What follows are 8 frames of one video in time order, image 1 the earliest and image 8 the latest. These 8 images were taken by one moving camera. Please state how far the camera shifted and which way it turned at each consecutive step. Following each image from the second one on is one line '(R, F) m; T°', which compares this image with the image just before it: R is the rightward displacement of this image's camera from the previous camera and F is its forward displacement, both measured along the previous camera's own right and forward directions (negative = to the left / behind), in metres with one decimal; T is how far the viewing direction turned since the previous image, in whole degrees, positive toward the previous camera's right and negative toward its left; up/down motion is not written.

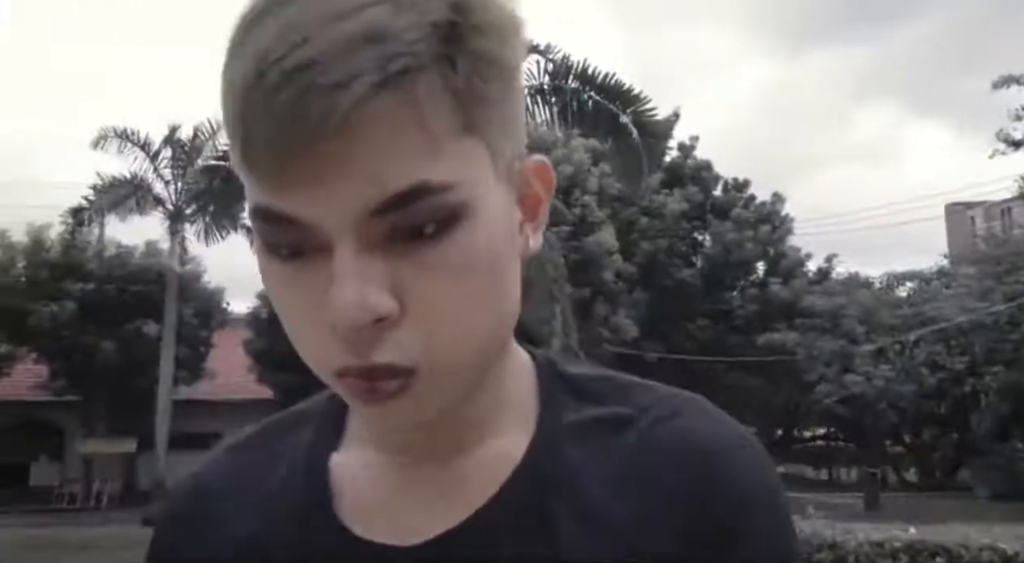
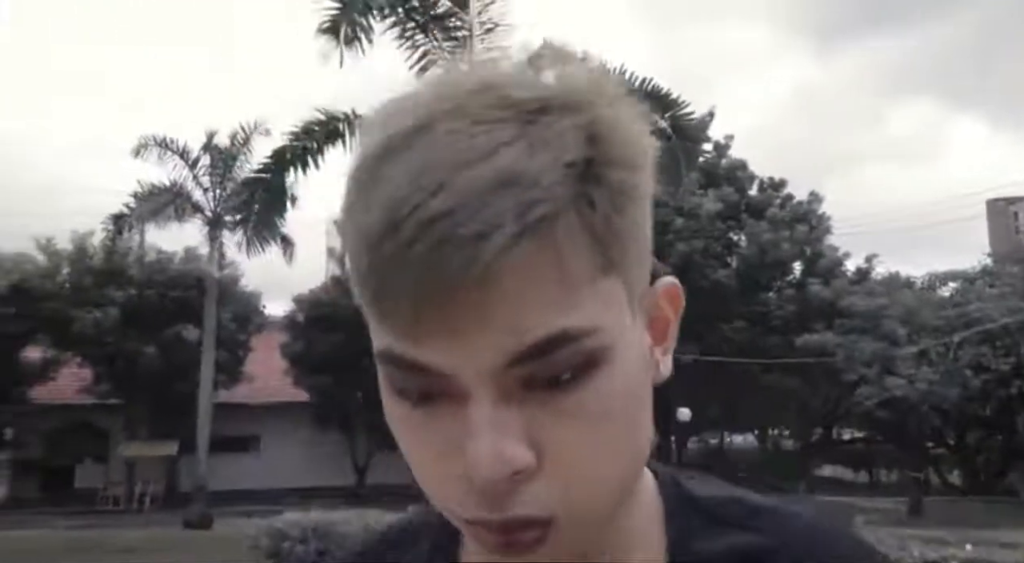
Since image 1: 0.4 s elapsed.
(0.0, 0.0) m; -2°
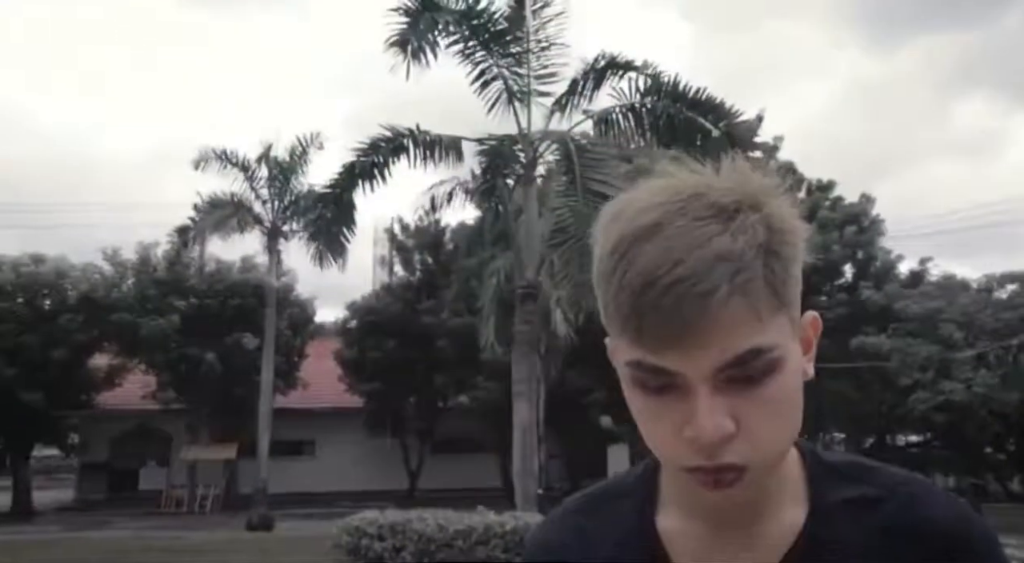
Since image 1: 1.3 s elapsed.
(-0.1, -0.3) m; -3°
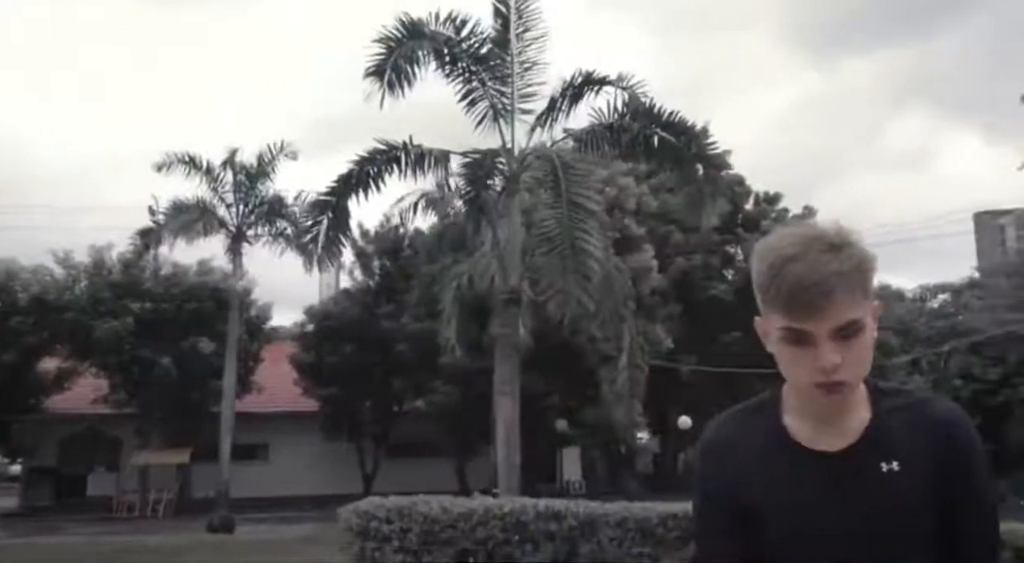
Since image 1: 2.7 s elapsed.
(-0.4, -0.6) m; +3°
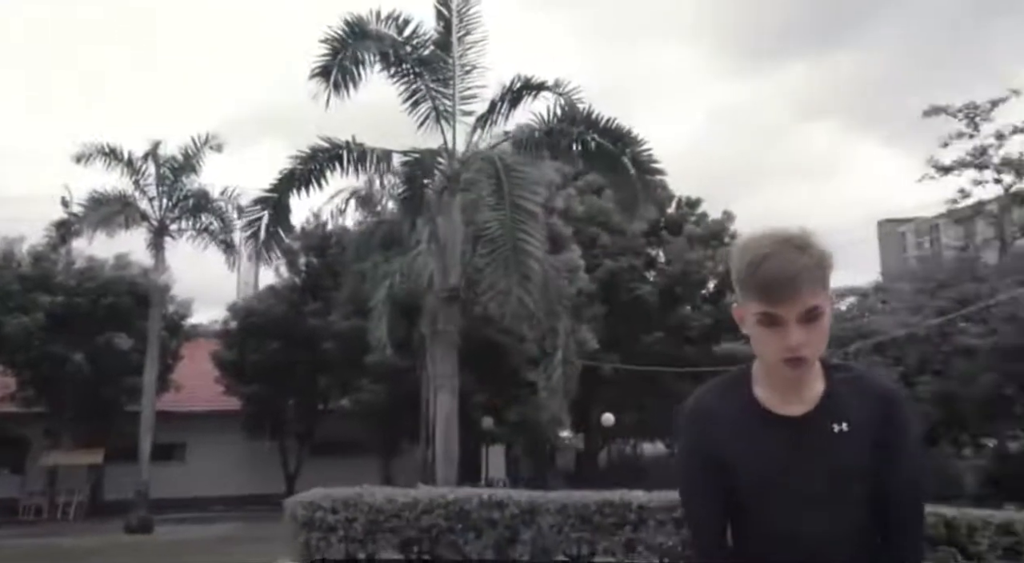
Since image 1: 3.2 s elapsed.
(-0.2, -0.3) m; +5°
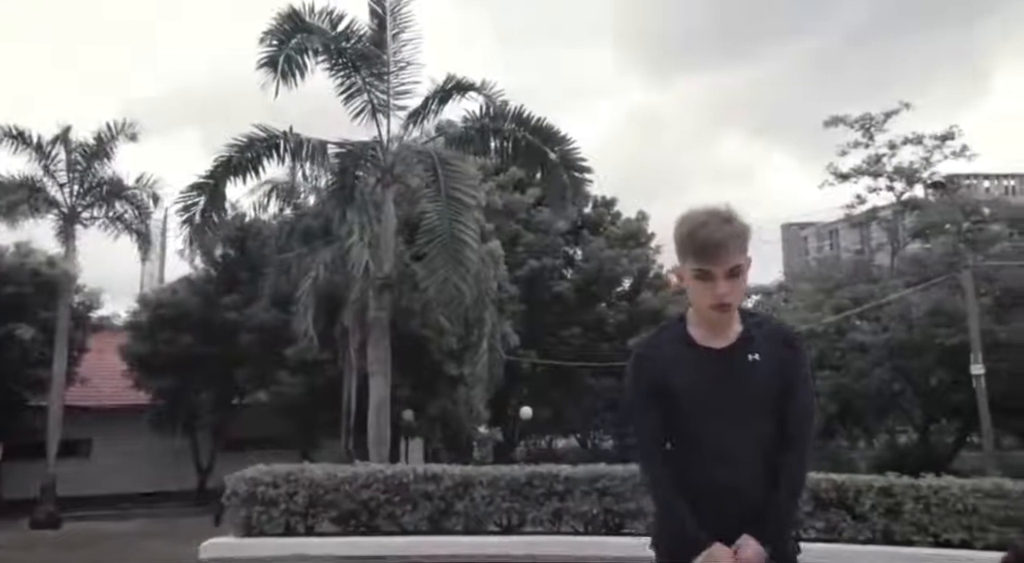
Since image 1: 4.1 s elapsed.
(-0.2, -0.5) m; +5°
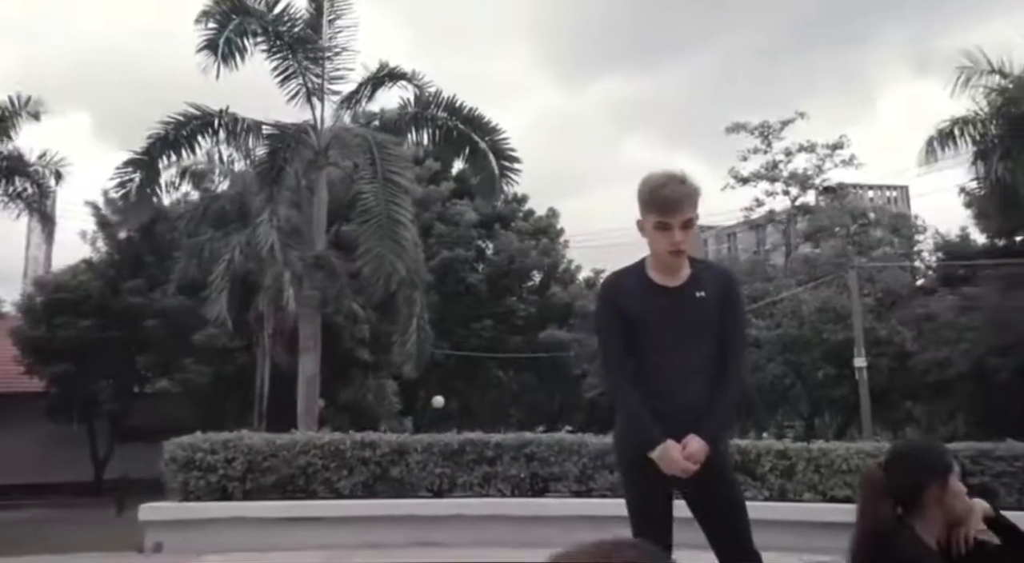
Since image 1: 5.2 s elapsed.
(-0.3, -0.5) m; +6°
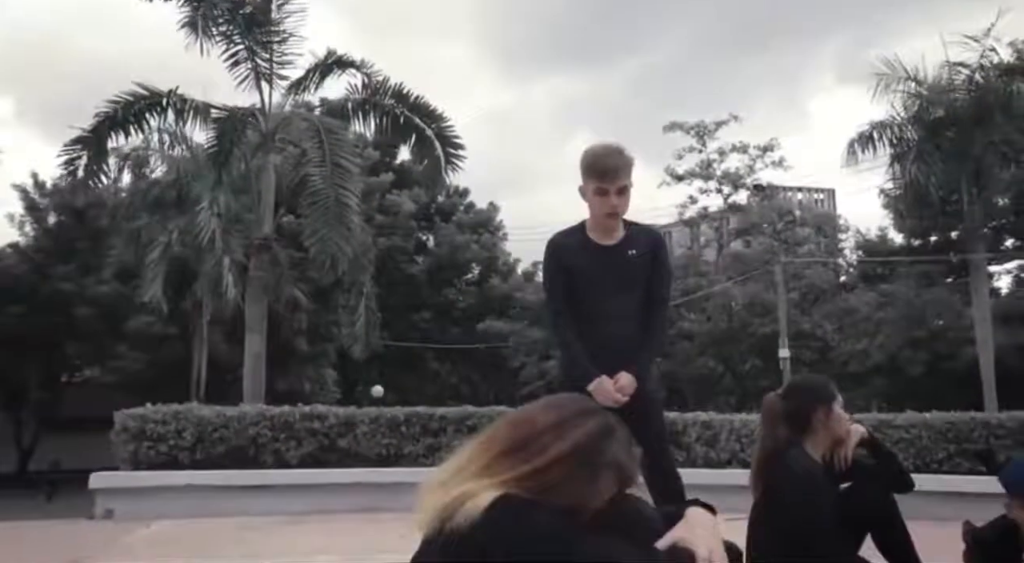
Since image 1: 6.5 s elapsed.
(-0.1, -0.4) m; +4°
